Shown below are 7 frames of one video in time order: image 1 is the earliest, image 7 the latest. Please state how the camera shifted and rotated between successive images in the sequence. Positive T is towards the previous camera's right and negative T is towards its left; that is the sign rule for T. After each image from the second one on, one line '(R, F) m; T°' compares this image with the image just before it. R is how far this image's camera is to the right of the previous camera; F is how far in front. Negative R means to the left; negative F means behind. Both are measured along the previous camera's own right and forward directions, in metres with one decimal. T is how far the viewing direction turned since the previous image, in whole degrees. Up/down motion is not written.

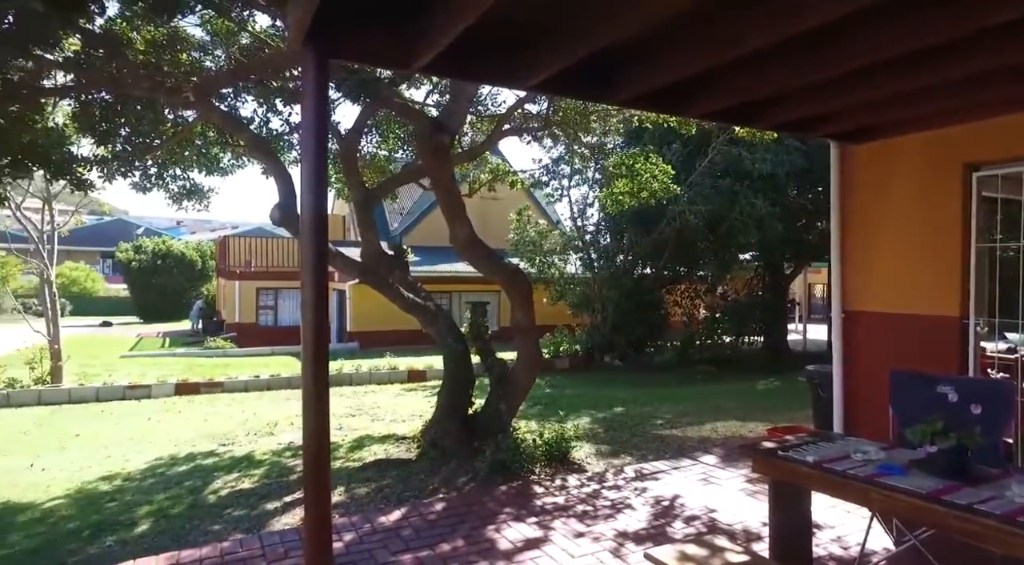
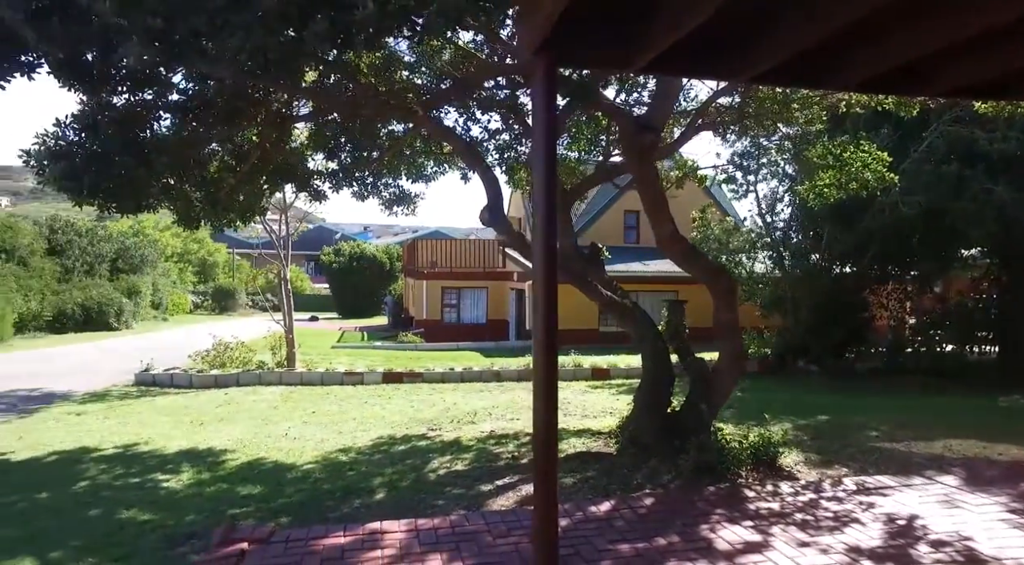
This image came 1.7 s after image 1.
(-0.3, -0.1) m; -14°
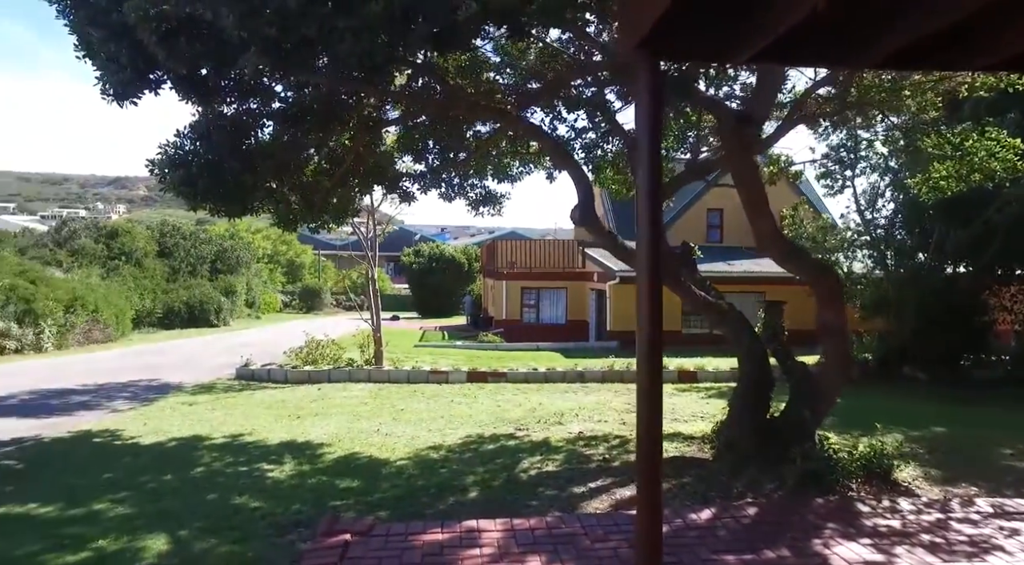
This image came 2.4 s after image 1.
(-0.1, 0.0) m; -6°
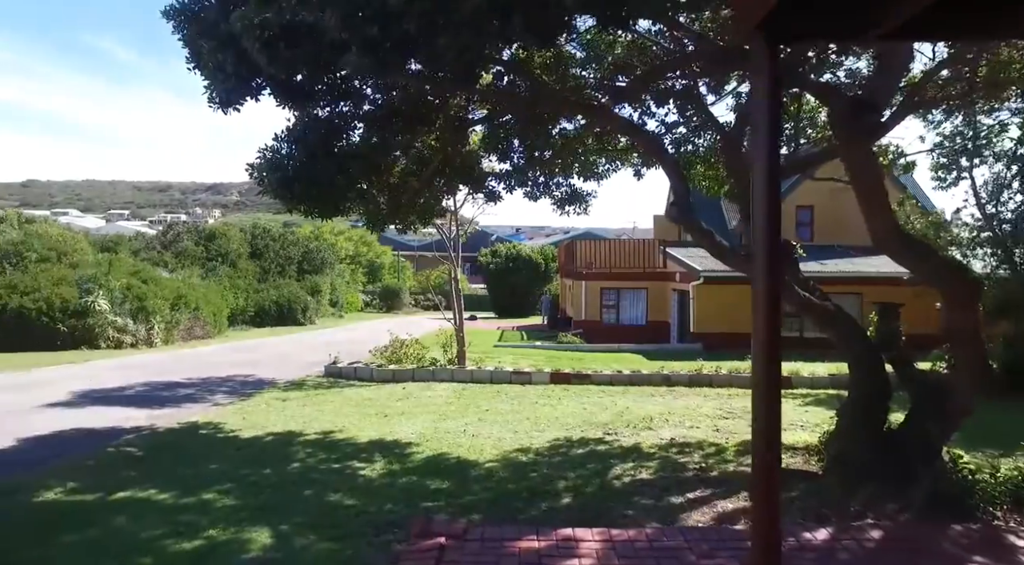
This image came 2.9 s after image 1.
(-0.1, +0.1) m; -6°
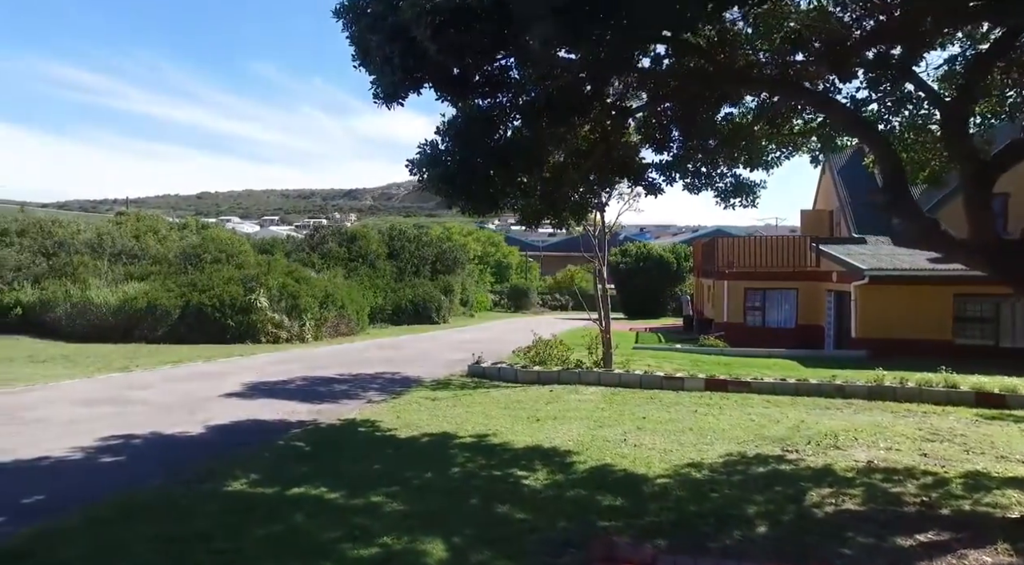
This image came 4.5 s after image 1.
(-0.4, +0.4) m; -10°
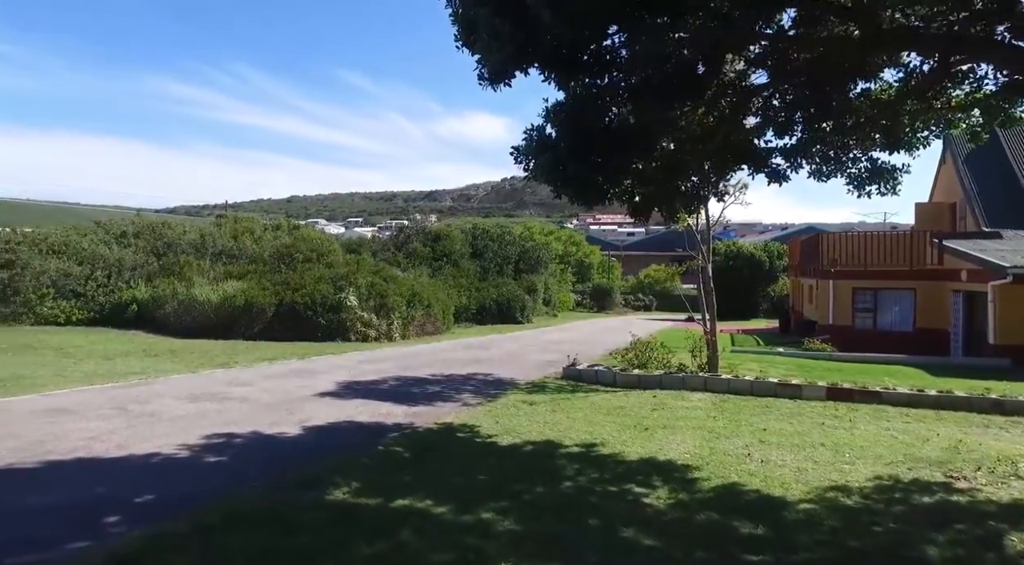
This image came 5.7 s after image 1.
(-0.3, +0.5) m; -7°
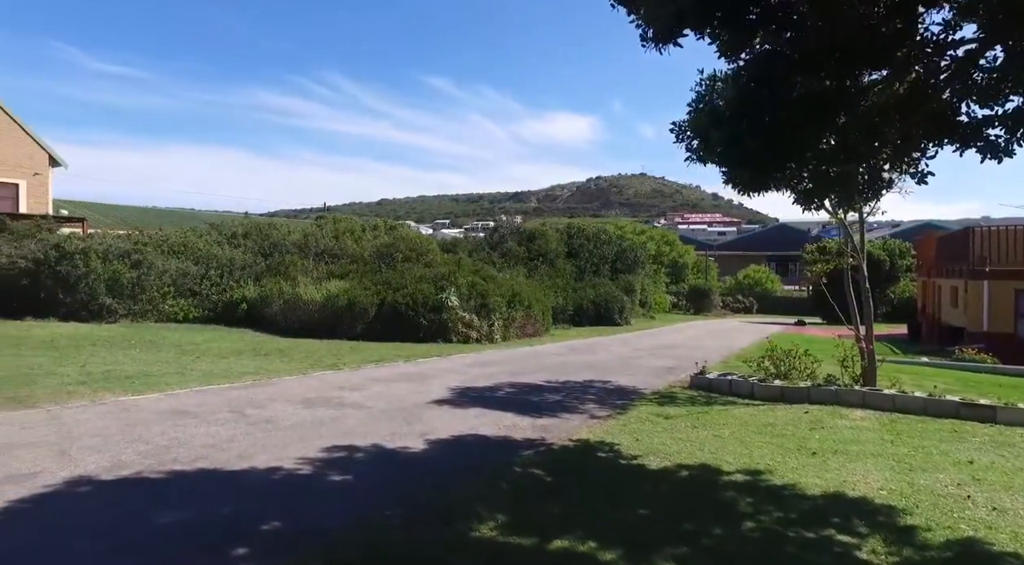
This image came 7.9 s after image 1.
(-0.5, +0.8) m; -7°
